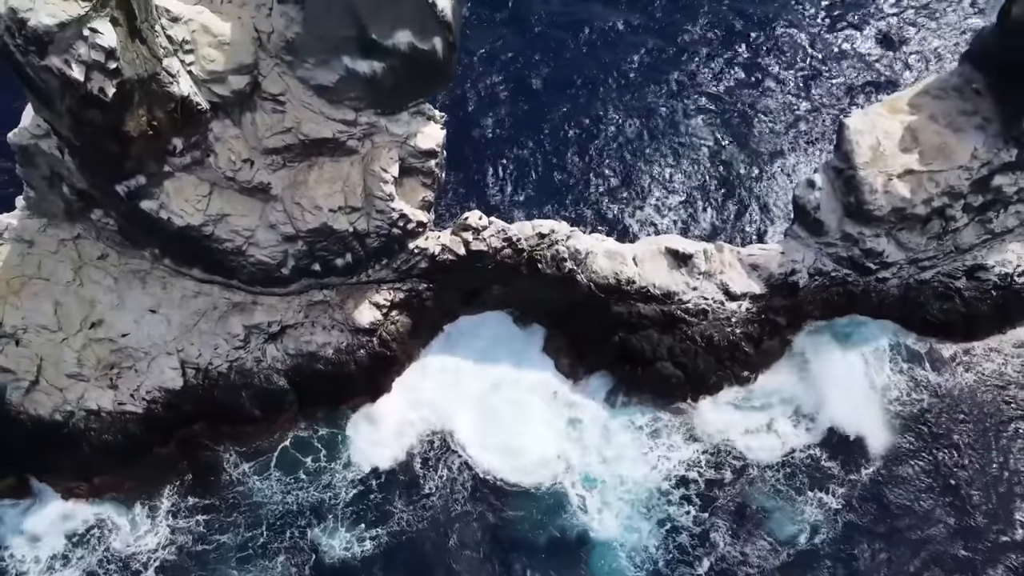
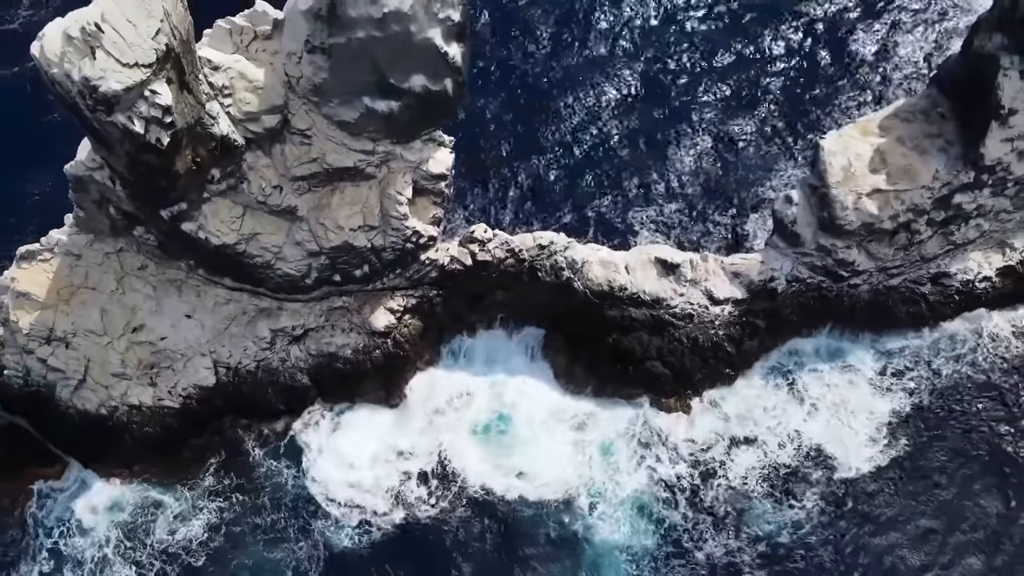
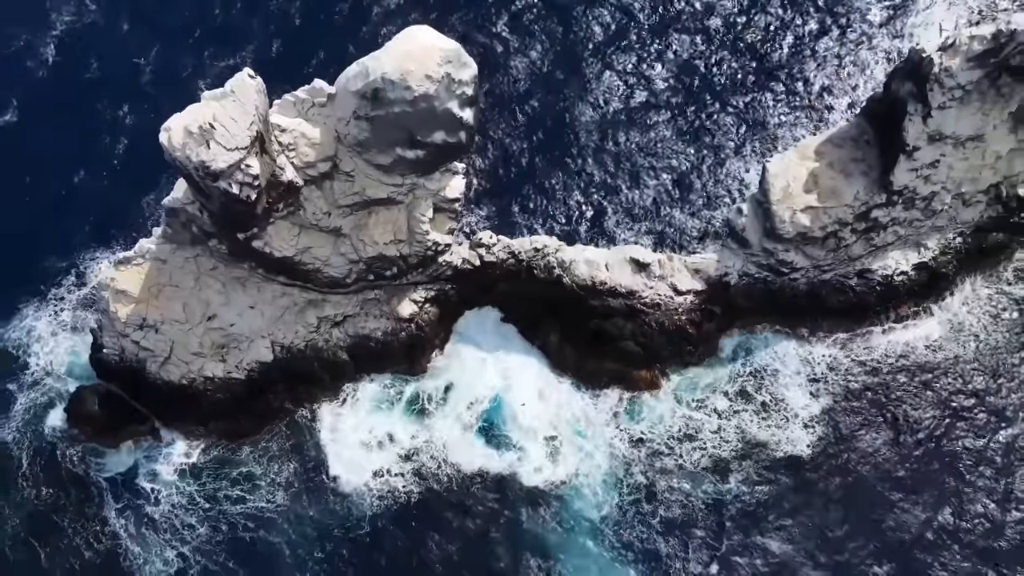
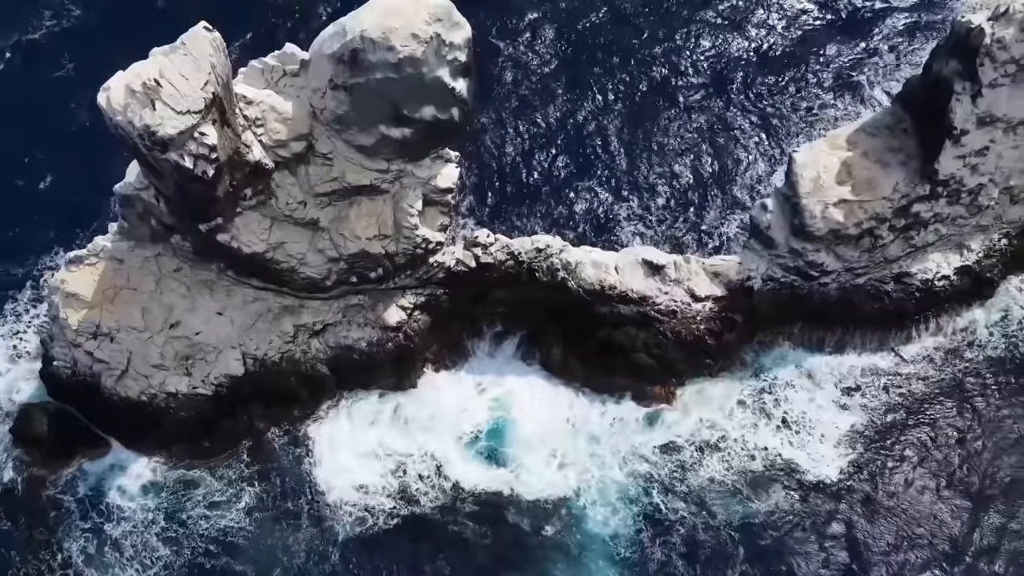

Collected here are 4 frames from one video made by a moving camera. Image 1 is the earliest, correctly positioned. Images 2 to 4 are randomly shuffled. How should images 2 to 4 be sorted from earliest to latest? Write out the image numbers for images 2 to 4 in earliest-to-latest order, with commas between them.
2, 4, 3
